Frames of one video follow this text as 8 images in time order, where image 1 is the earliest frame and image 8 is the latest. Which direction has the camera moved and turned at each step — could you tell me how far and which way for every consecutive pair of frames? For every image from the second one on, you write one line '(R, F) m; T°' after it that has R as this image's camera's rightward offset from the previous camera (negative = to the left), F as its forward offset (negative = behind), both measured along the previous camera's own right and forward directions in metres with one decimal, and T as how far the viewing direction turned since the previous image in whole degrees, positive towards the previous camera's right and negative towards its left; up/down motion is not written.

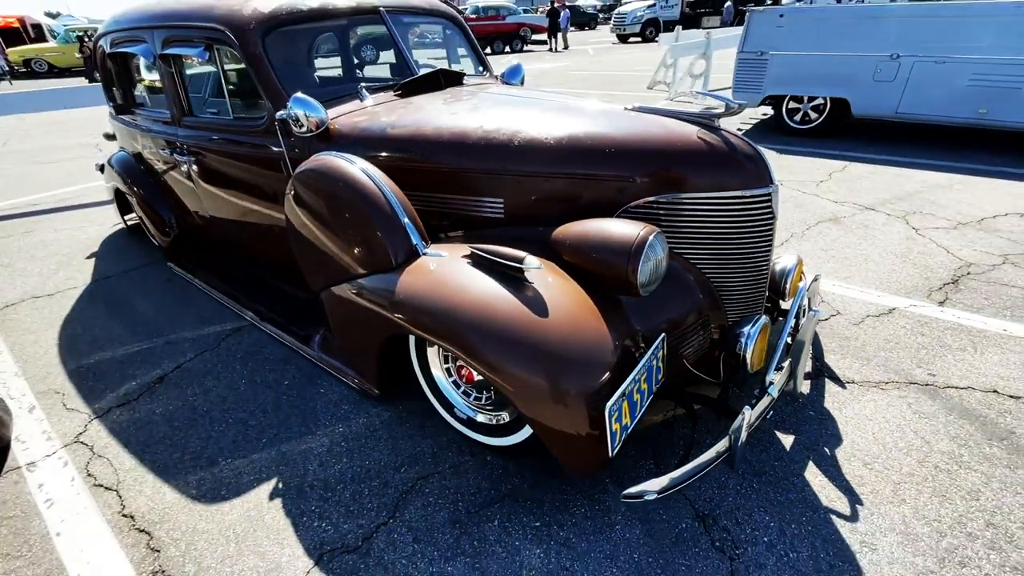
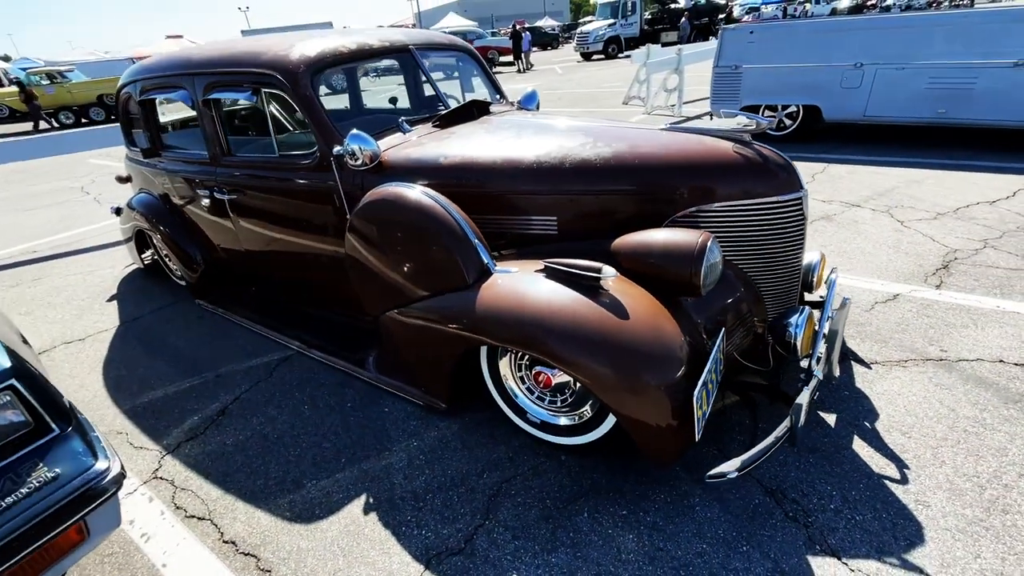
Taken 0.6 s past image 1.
(-0.4, -0.2) m; +3°
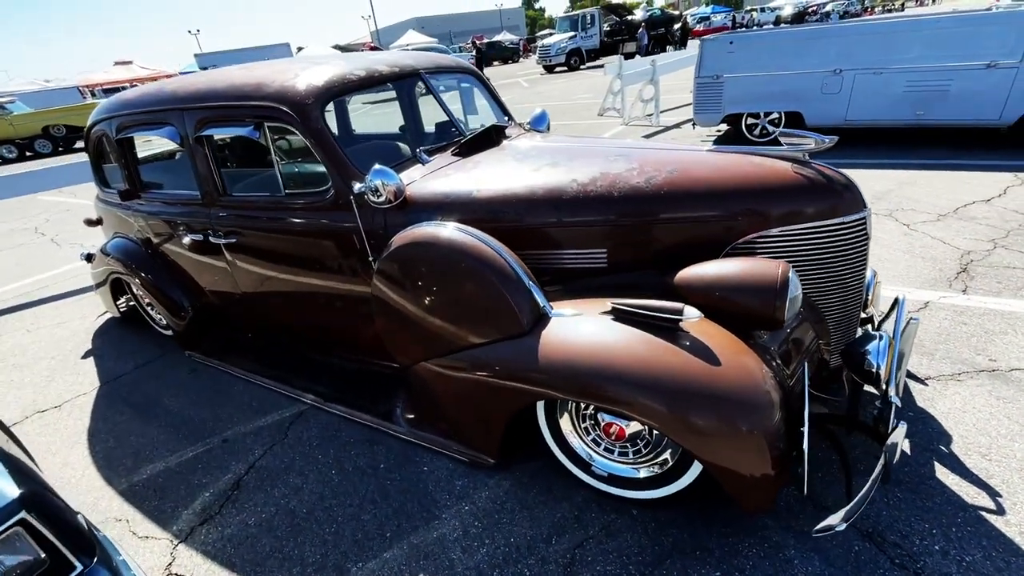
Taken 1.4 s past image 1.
(-0.4, +0.2) m; +3°
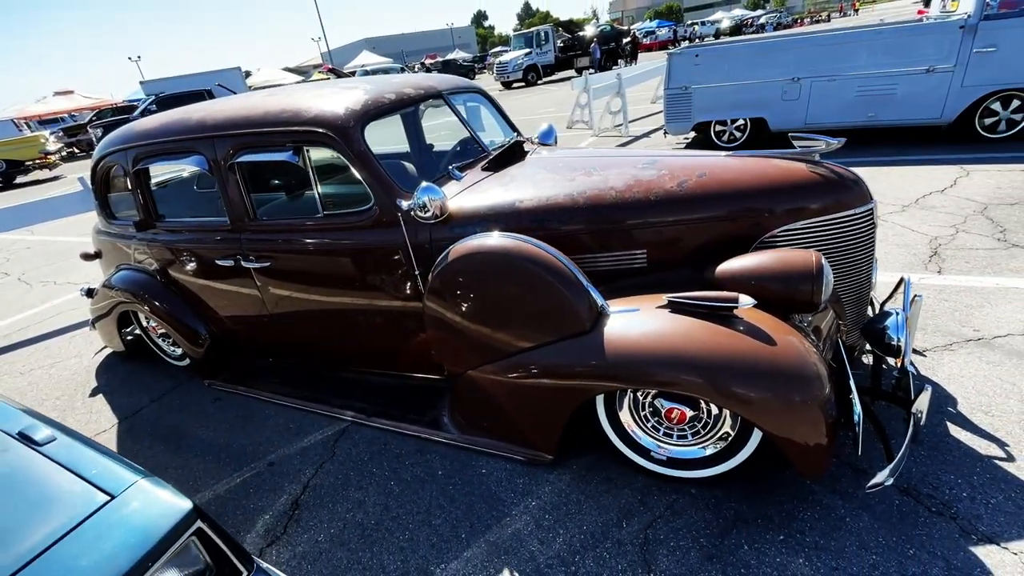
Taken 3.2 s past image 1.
(-0.4, -0.1) m; +4°
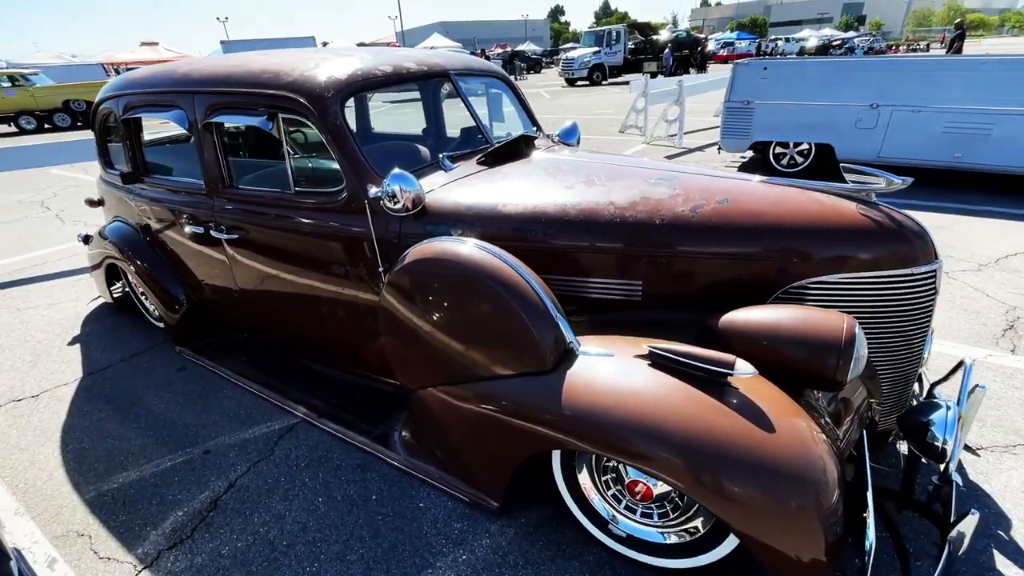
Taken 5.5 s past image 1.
(+0.3, +0.4) m; -5°
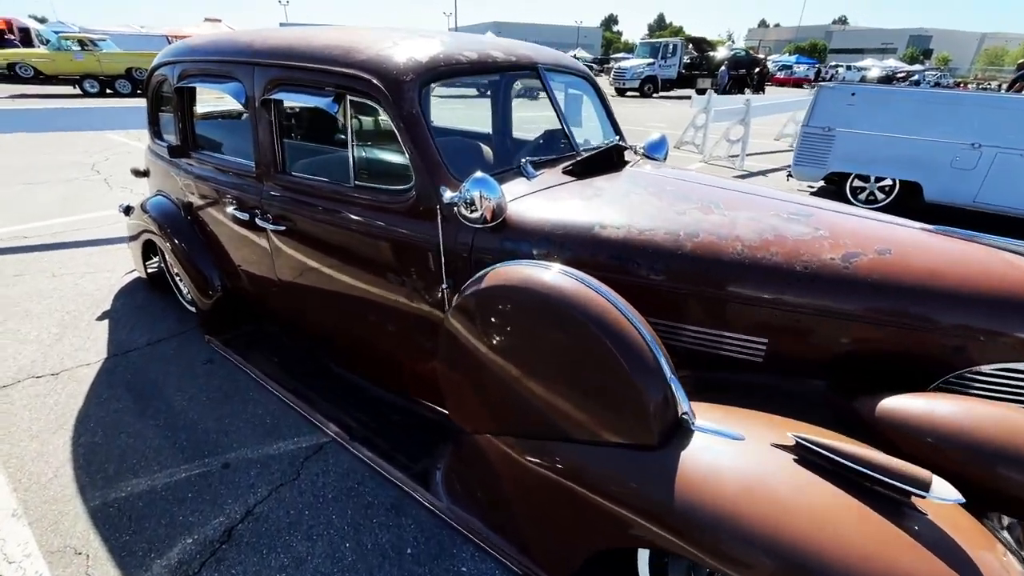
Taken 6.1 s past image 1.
(-0.3, +0.3) m; -3°
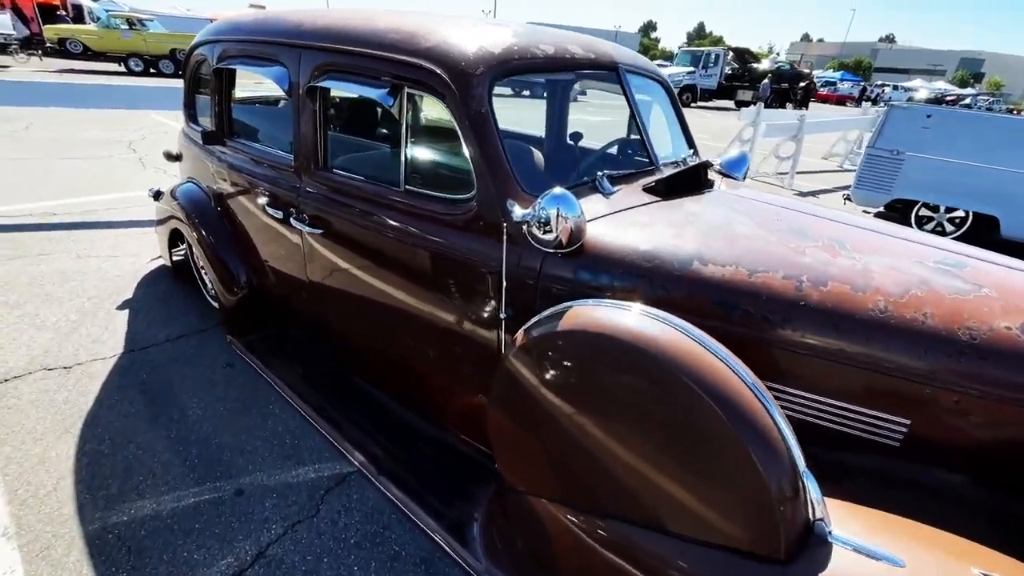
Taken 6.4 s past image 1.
(-0.2, +0.3) m; -2°
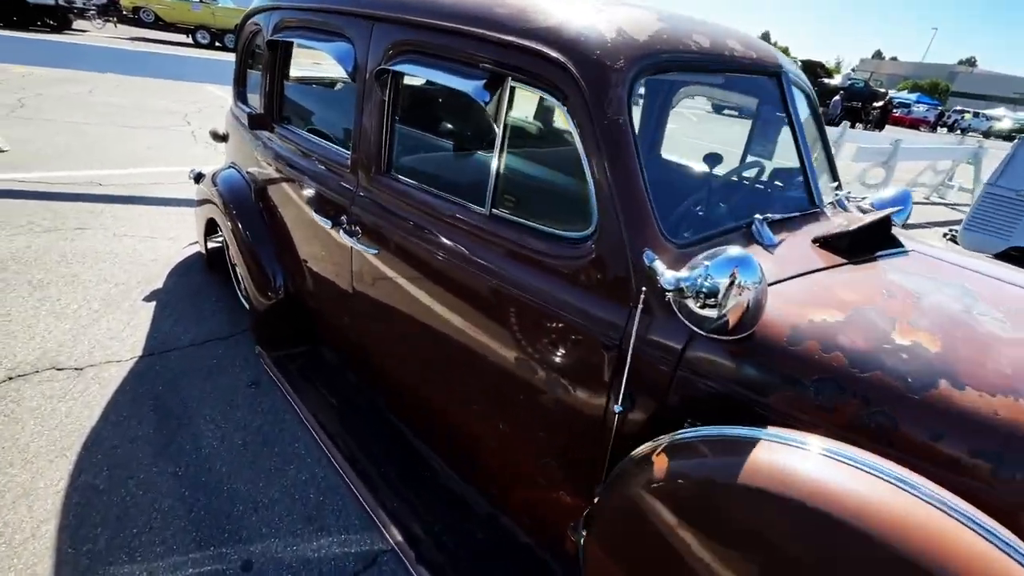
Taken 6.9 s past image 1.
(-0.3, +0.5) m; -4°
